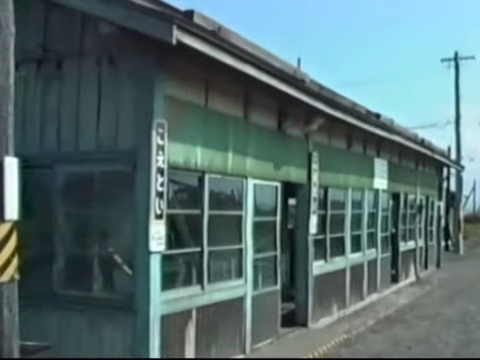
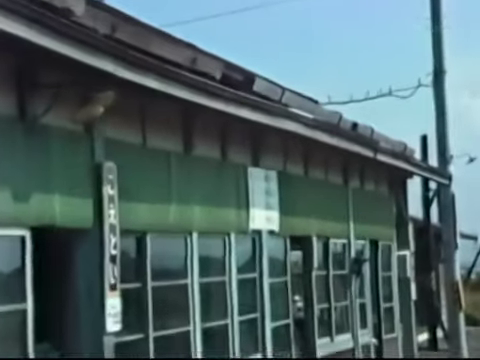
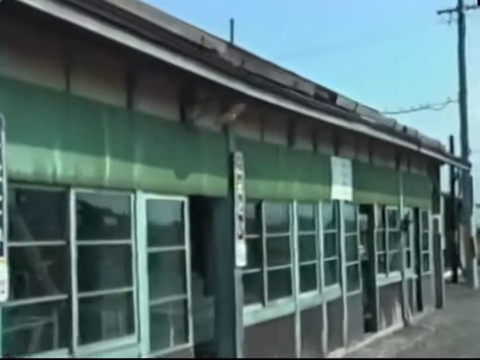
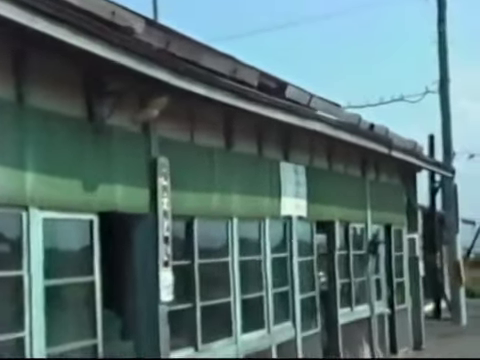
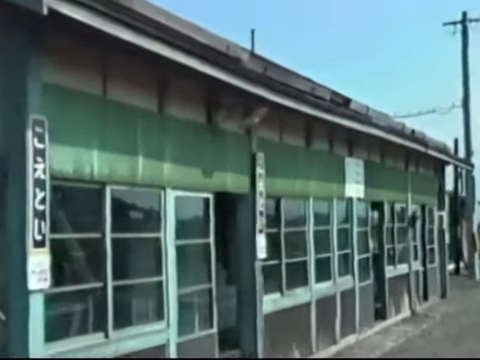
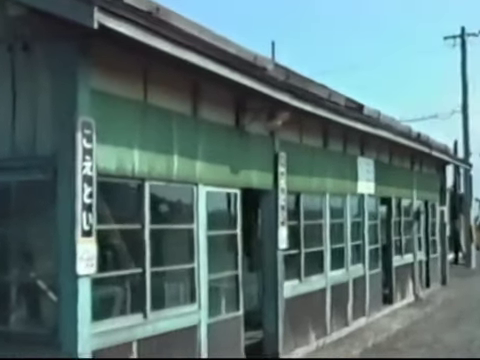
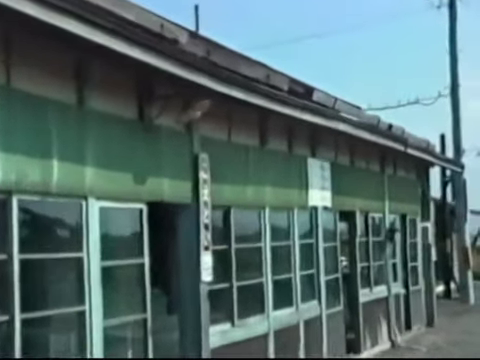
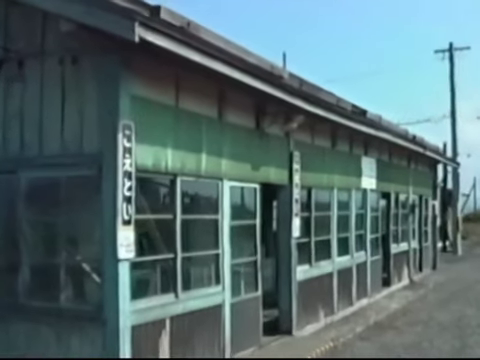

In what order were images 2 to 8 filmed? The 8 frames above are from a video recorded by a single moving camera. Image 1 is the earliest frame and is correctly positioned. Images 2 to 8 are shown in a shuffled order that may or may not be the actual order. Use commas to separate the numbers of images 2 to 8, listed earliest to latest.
8, 6, 5, 3, 7, 4, 2
